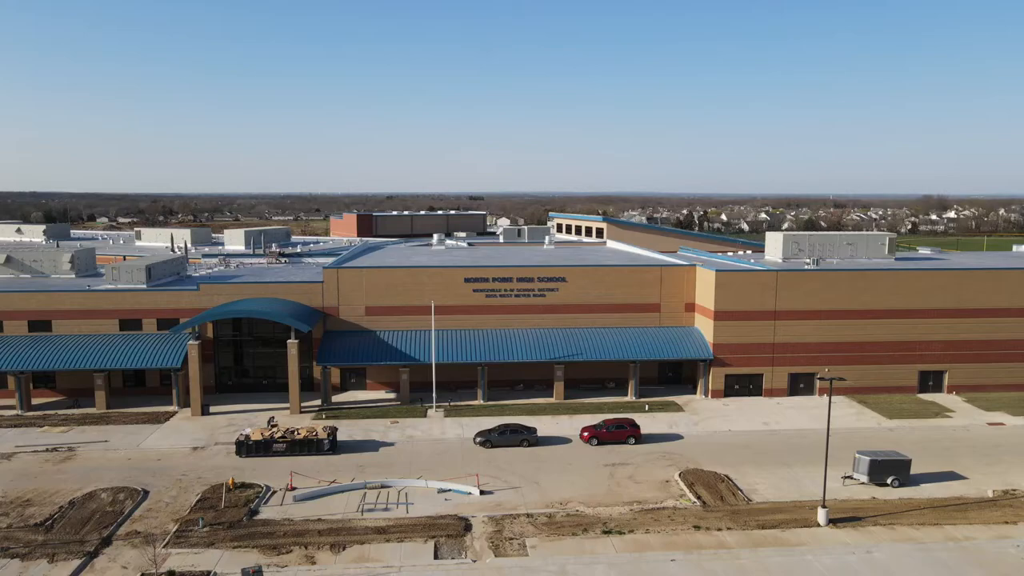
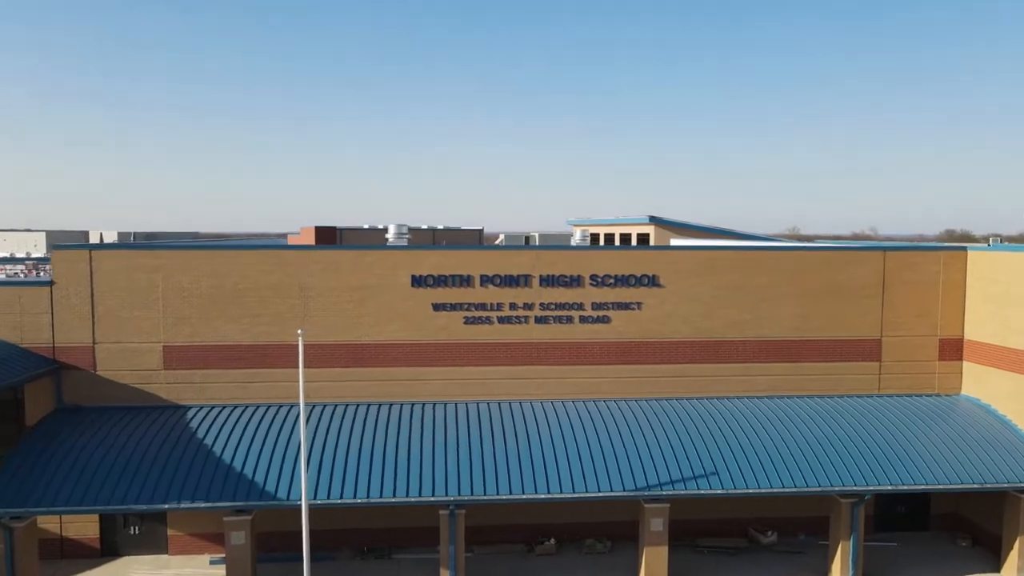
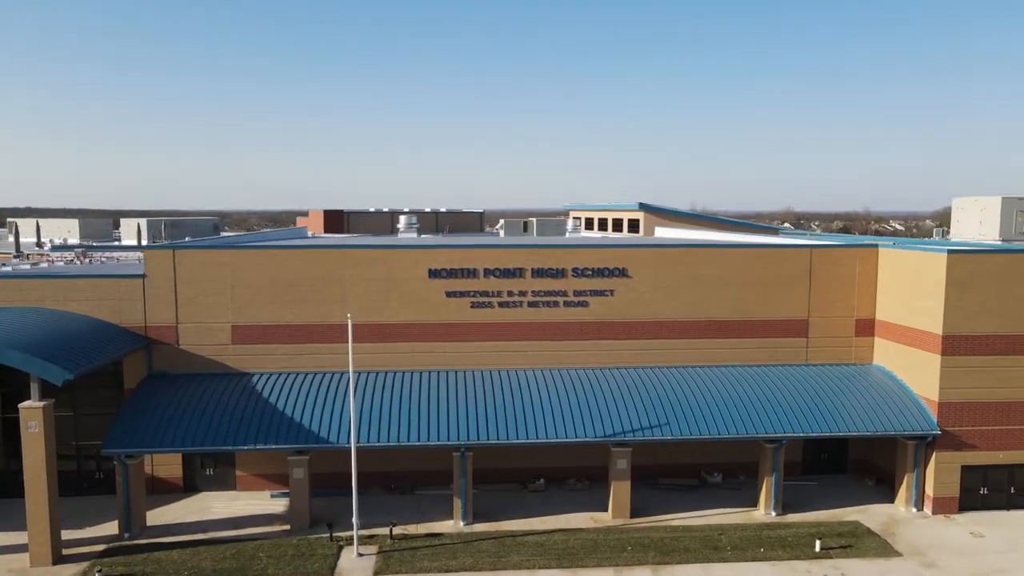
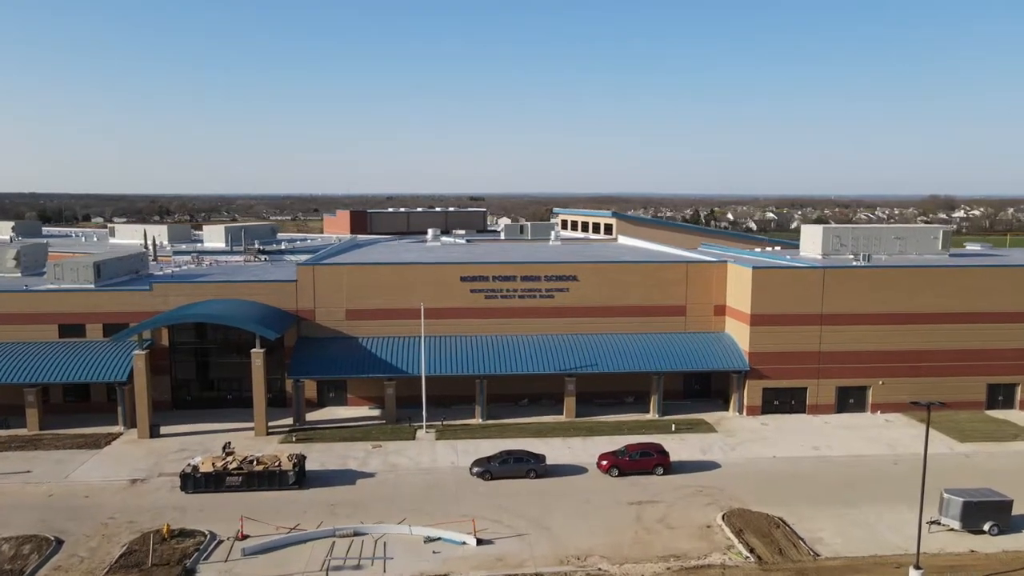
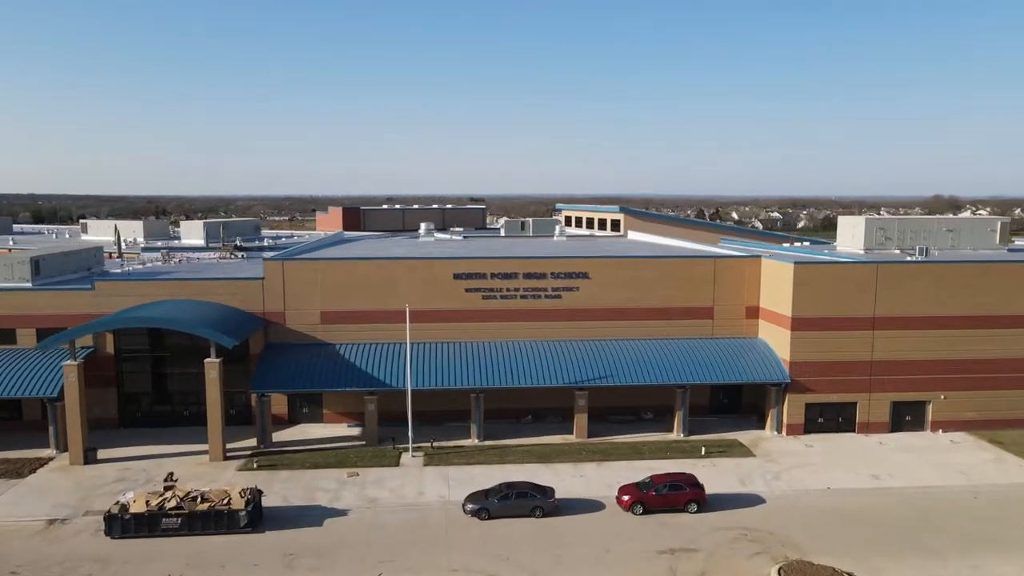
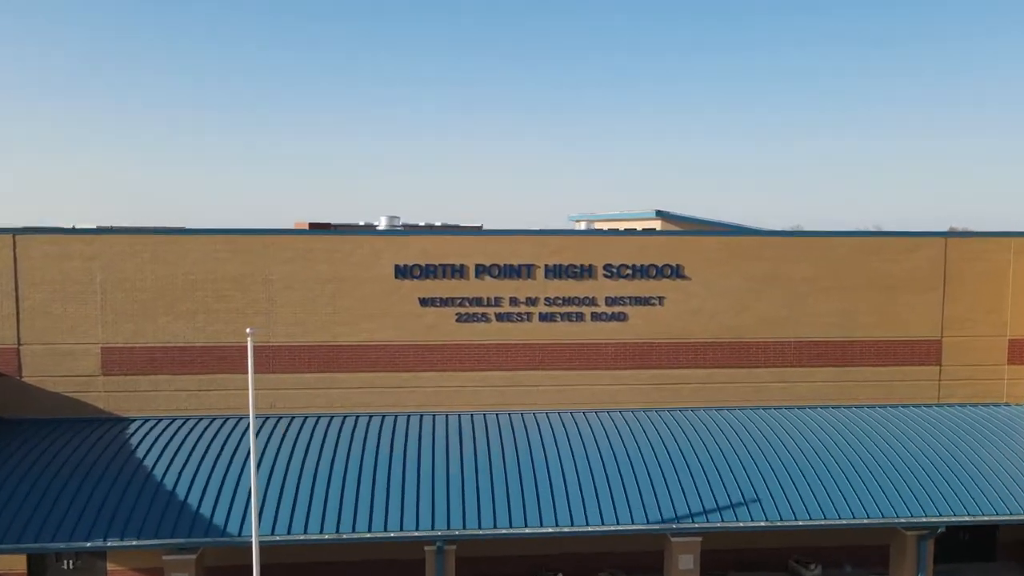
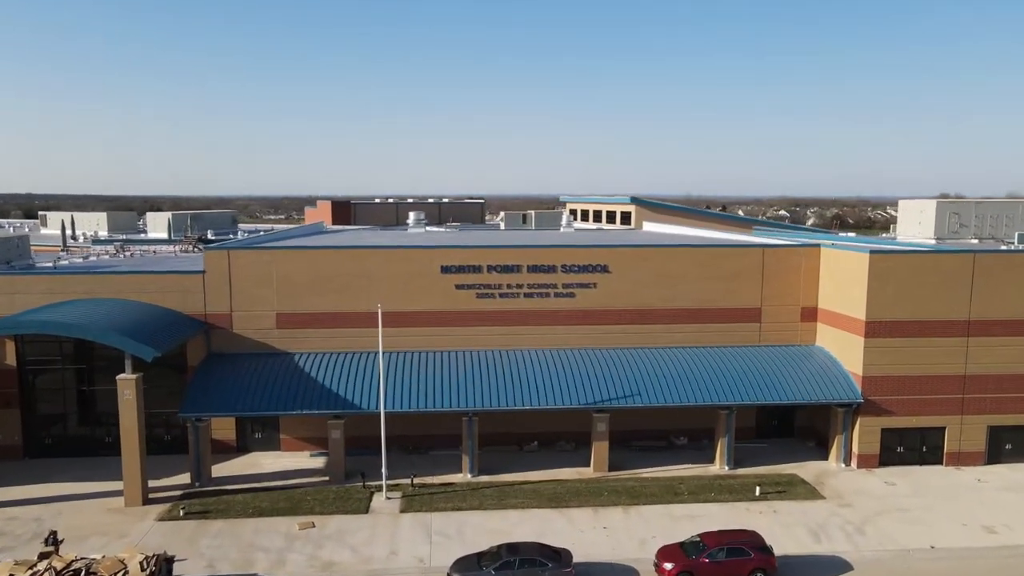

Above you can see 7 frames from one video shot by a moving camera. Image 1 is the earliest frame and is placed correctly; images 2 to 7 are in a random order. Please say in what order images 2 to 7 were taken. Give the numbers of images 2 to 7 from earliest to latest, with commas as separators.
4, 5, 7, 3, 2, 6
